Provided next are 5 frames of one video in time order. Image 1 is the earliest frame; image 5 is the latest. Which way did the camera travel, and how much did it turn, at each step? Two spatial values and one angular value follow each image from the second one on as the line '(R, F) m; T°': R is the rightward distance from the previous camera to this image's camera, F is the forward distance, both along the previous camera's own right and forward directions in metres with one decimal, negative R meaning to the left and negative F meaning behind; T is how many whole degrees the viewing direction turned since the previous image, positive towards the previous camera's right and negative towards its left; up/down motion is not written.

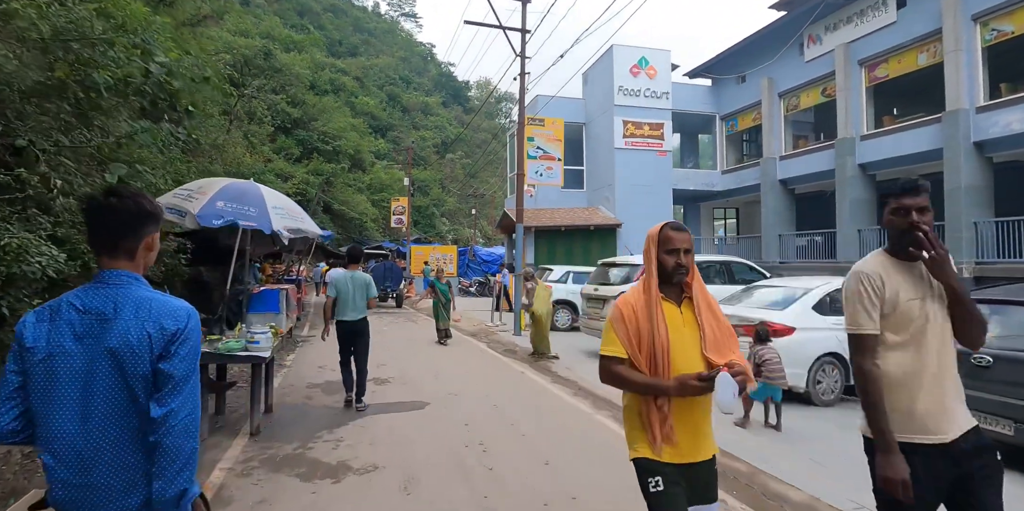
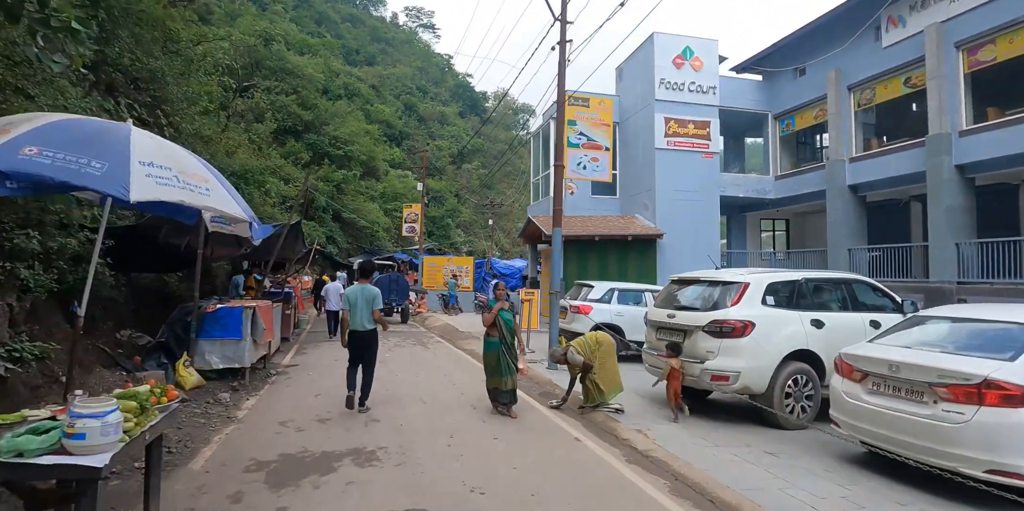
(-0.4, +2.6) m; -2°
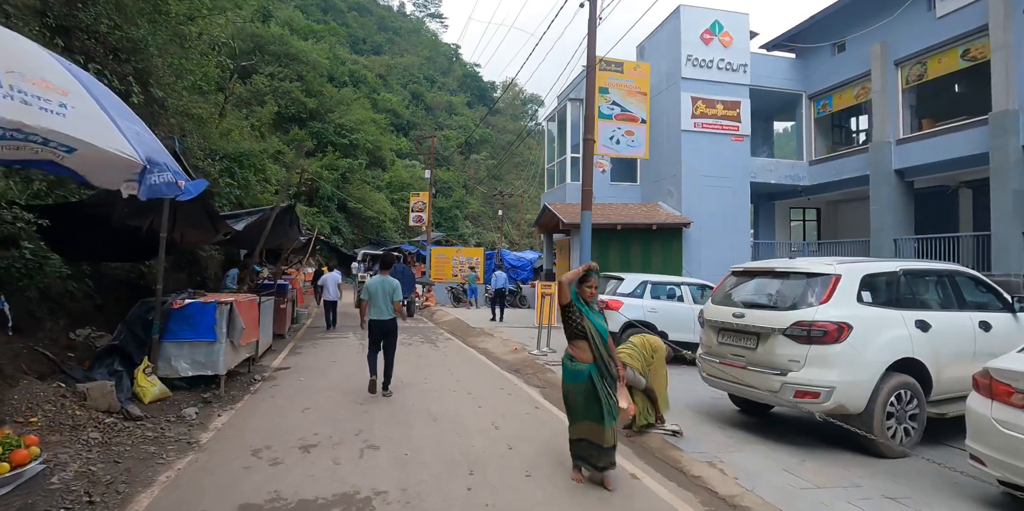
(-0.3, +1.3) m; -1°
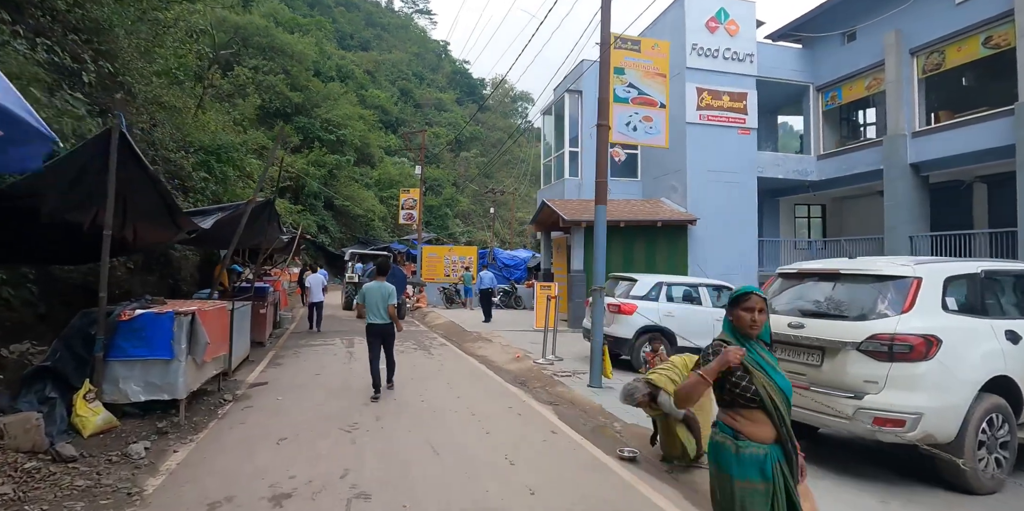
(-0.3, +0.9) m; +1°
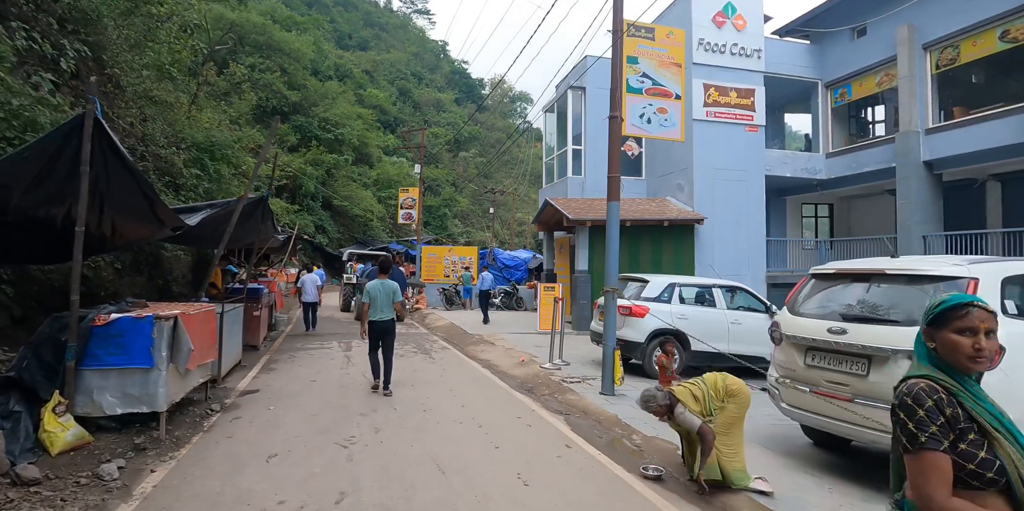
(-0.1, +0.4) m; 0°
